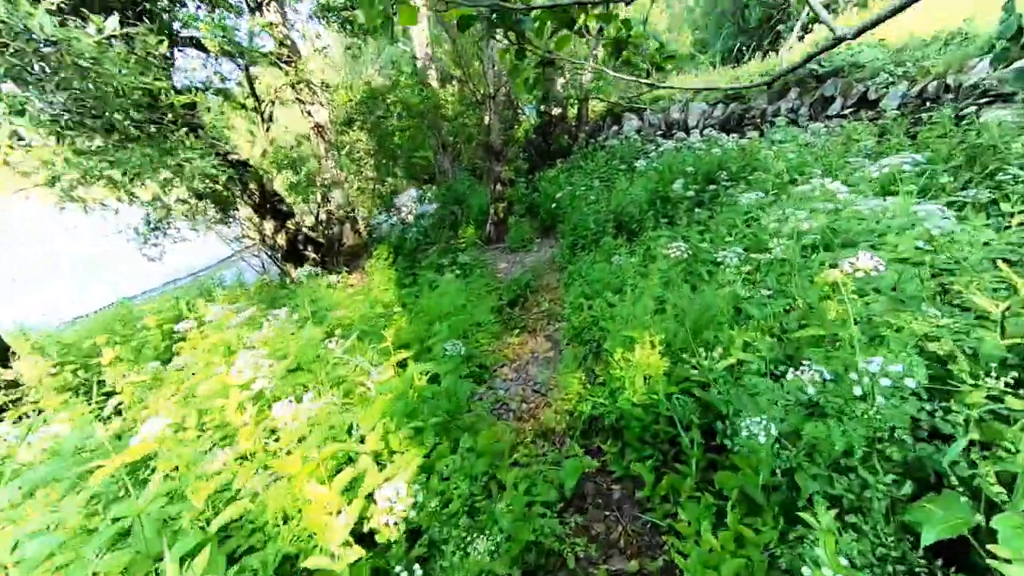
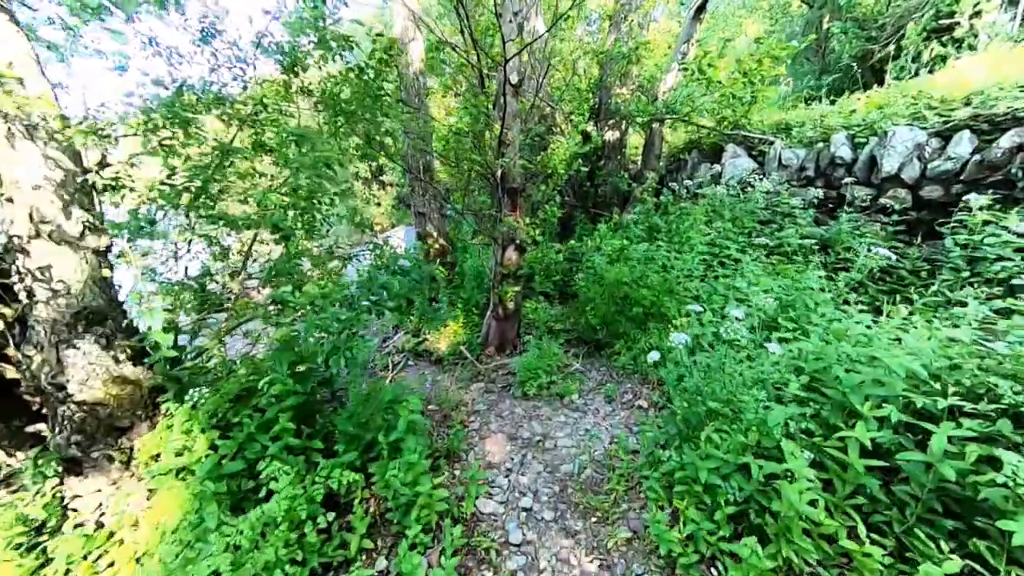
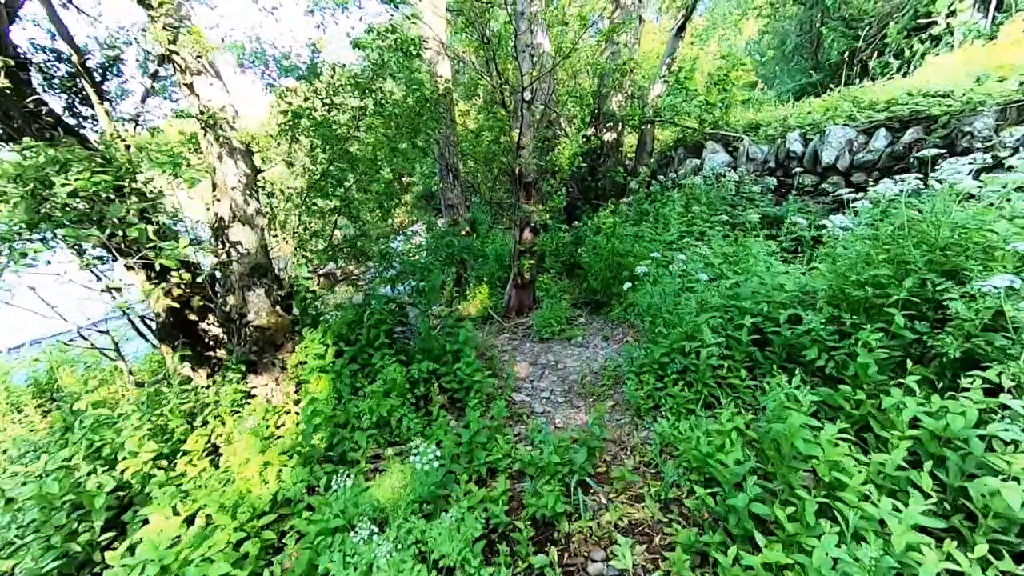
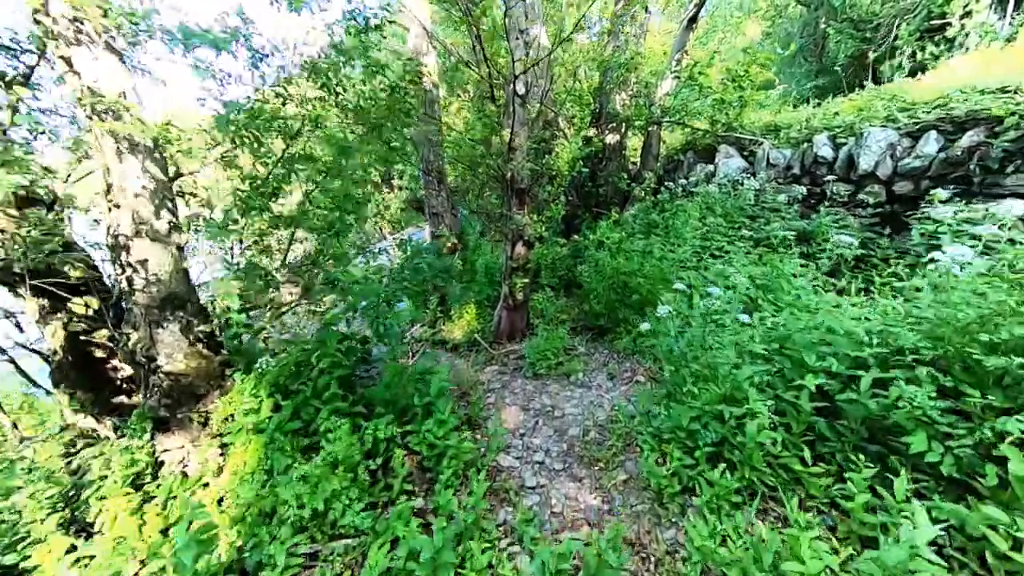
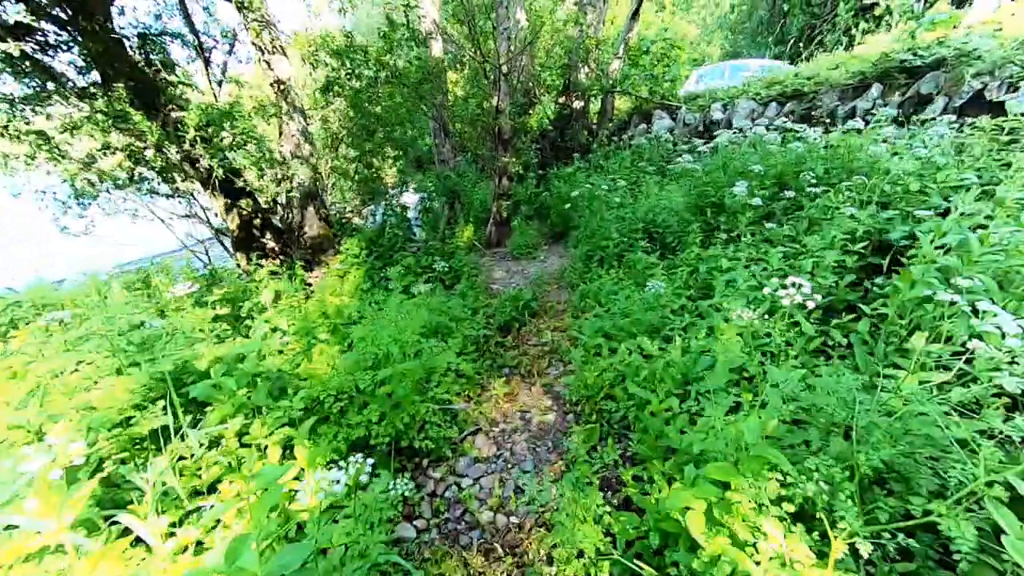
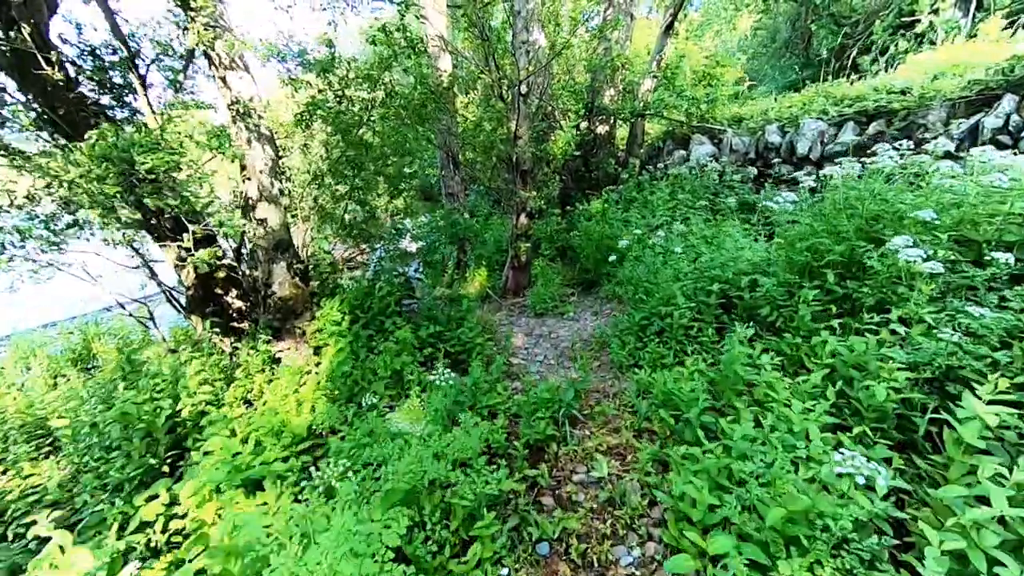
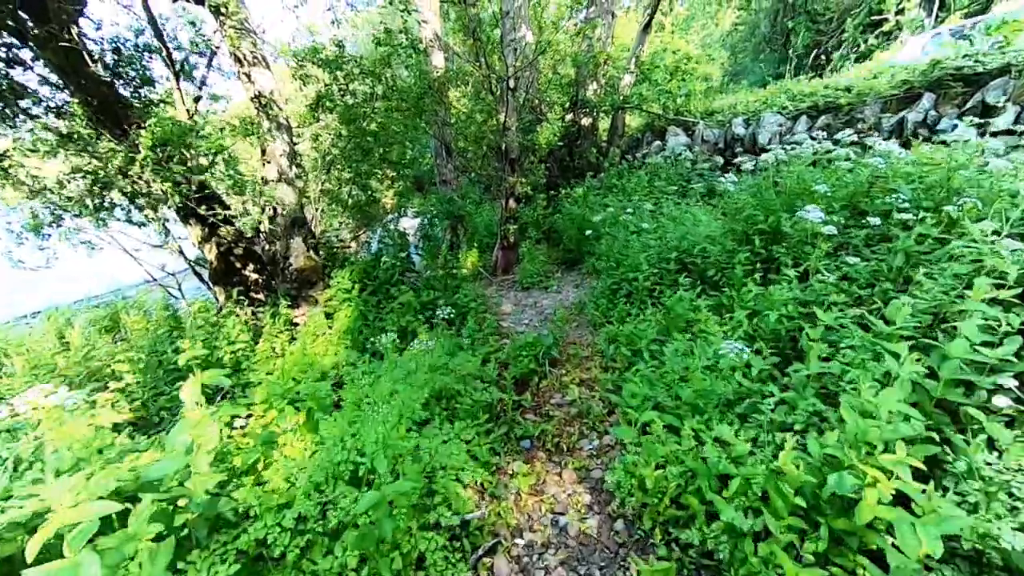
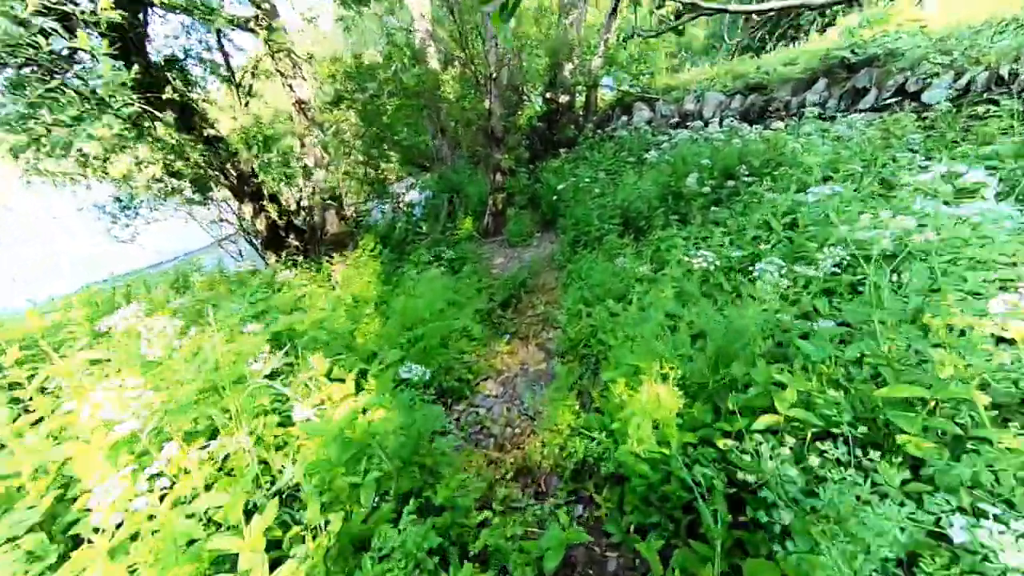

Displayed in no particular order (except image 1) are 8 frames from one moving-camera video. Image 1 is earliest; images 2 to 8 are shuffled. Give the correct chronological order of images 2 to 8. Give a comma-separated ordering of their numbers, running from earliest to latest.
8, 5, 7, 6, 3, 4, 2
